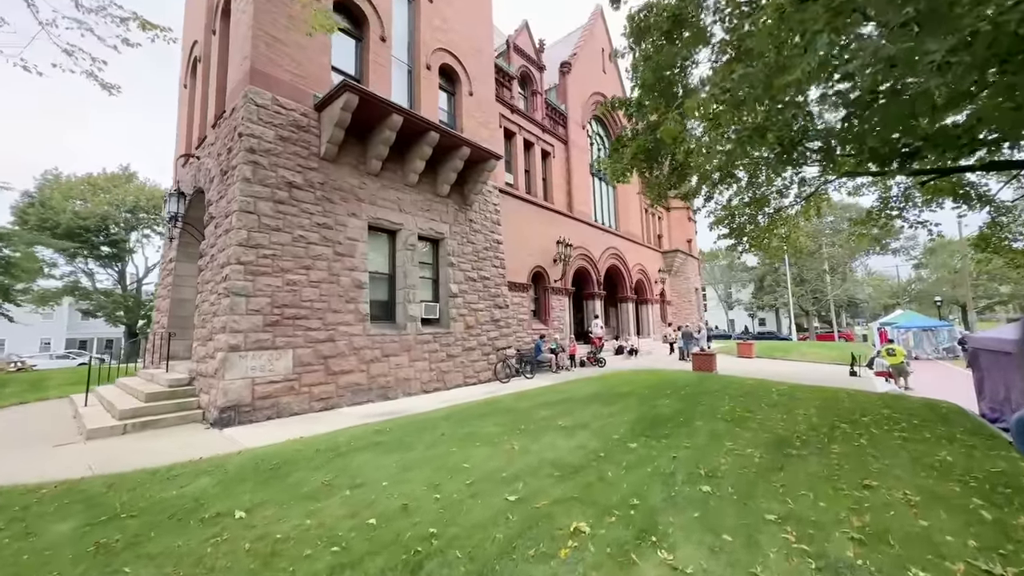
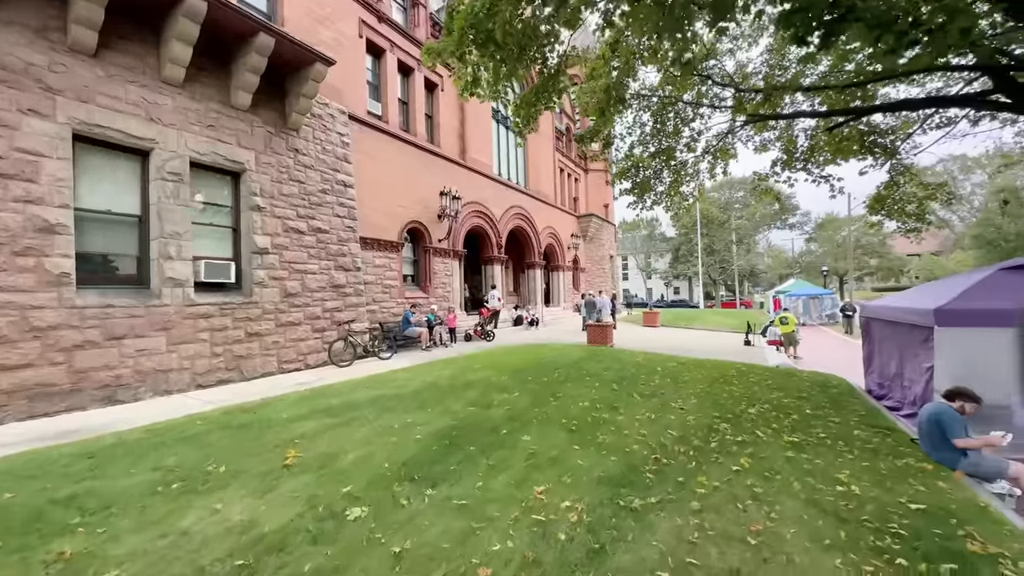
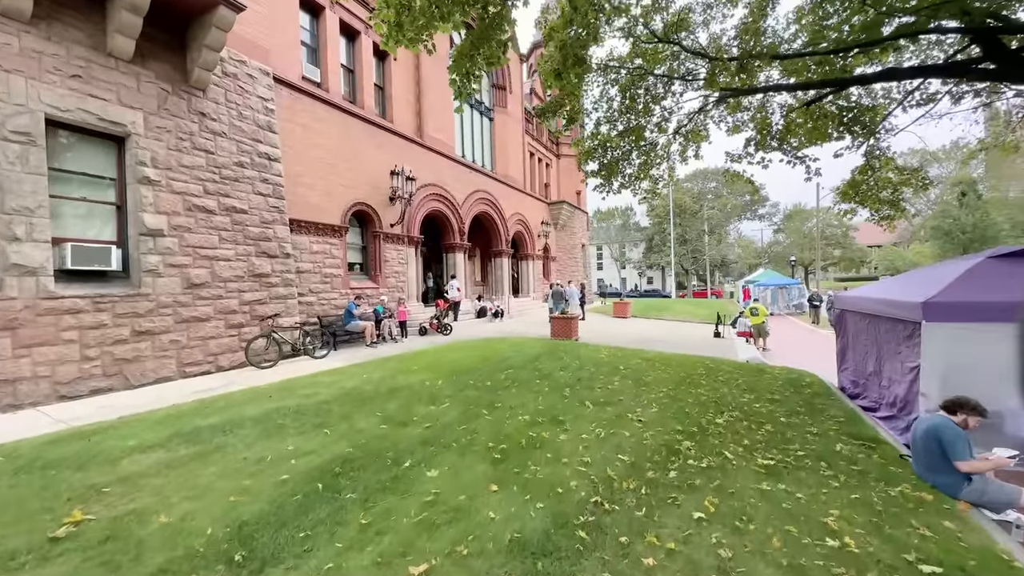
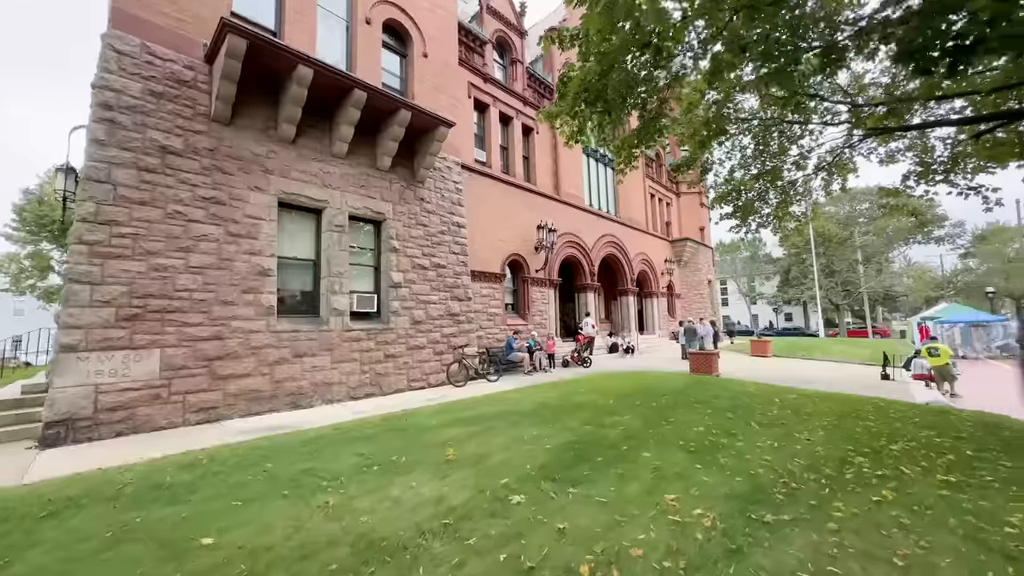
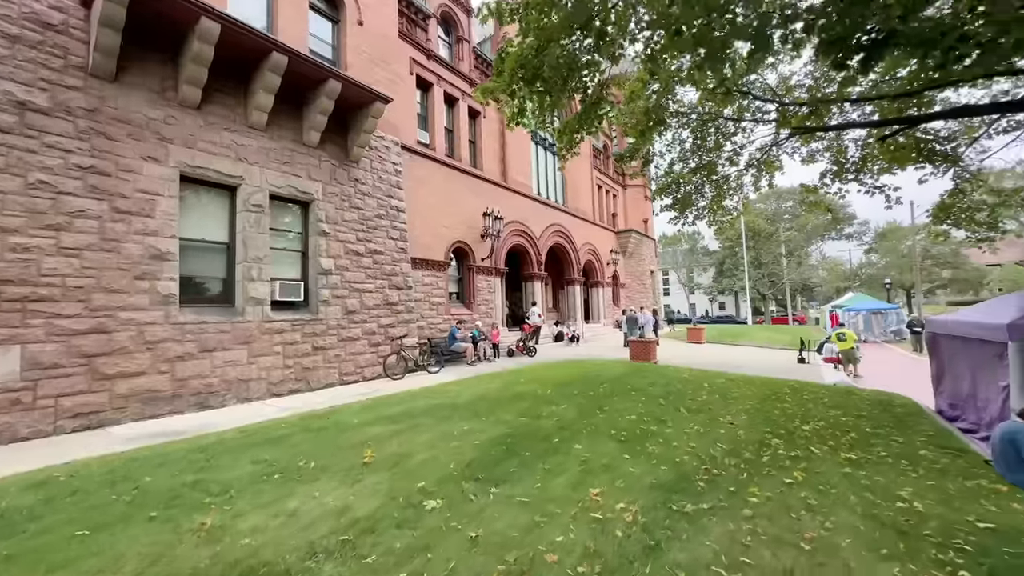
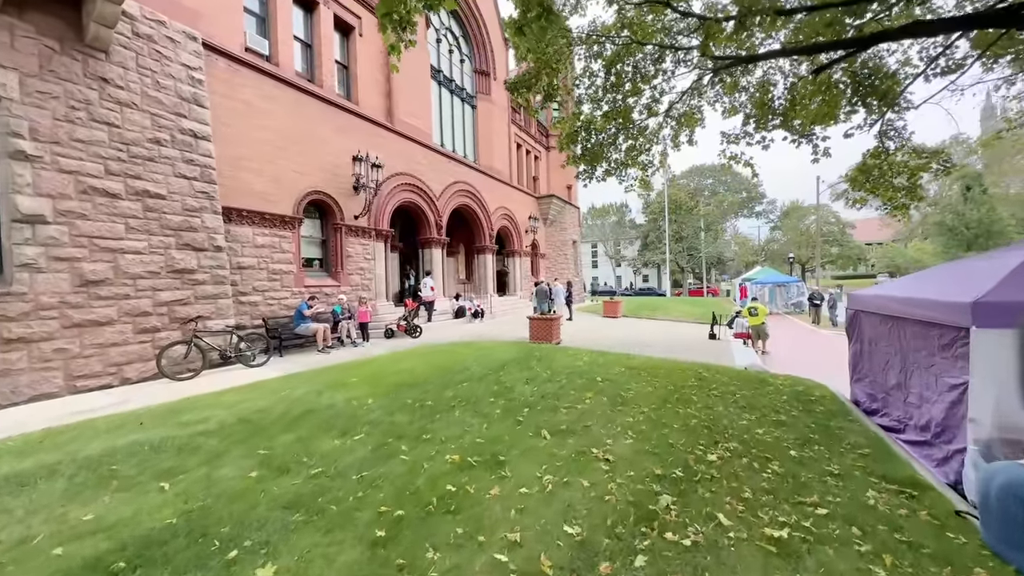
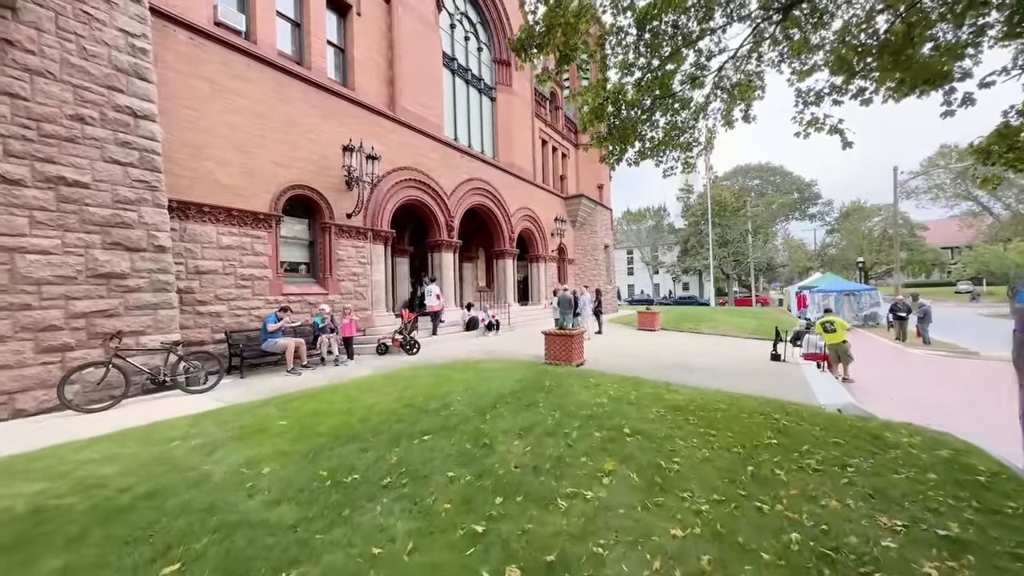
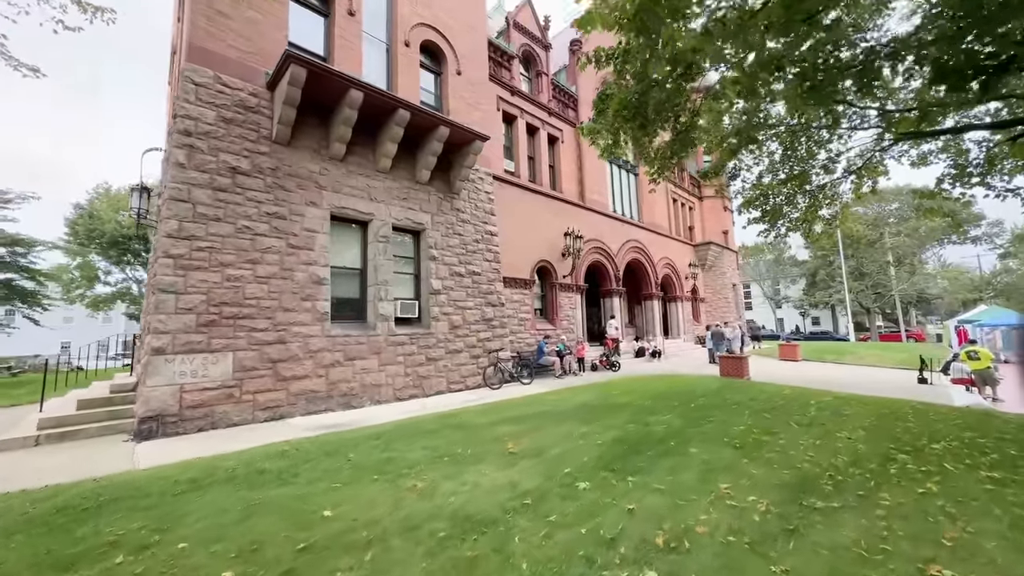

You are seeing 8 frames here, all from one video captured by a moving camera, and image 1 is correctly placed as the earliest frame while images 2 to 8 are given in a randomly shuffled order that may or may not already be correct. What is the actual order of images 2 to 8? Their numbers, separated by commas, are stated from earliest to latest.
8, 4, 5, 2, 3, 6, 7
